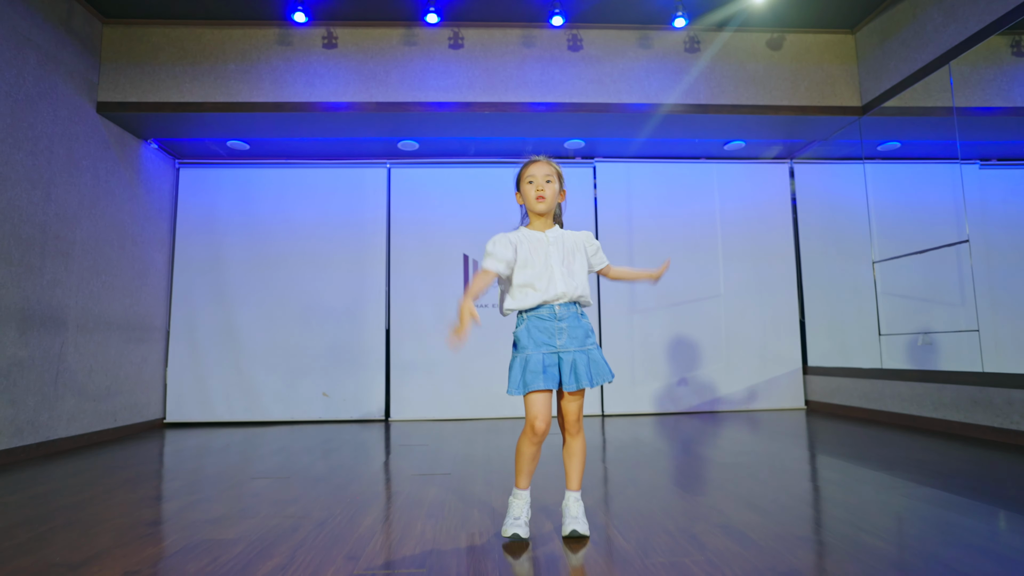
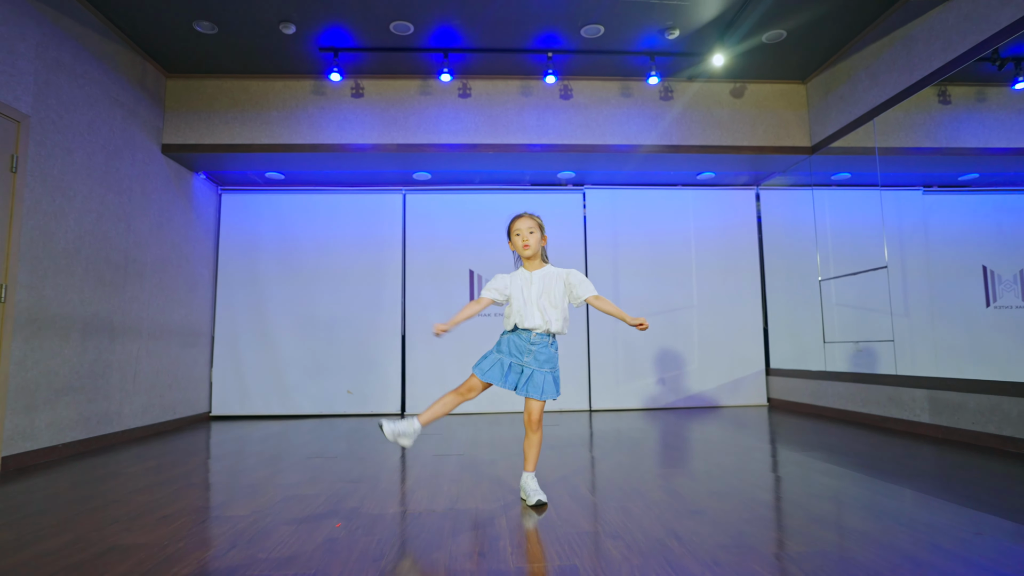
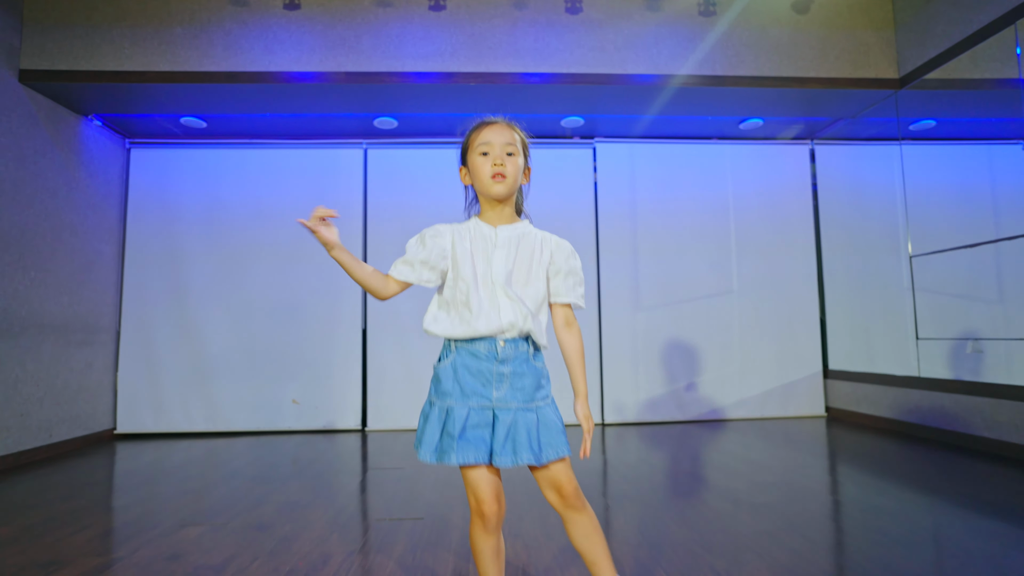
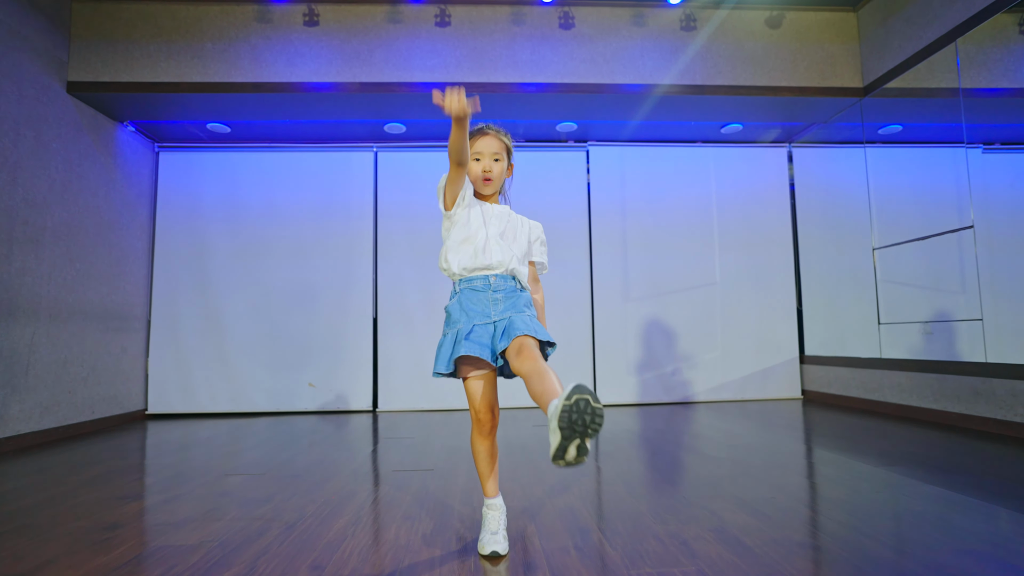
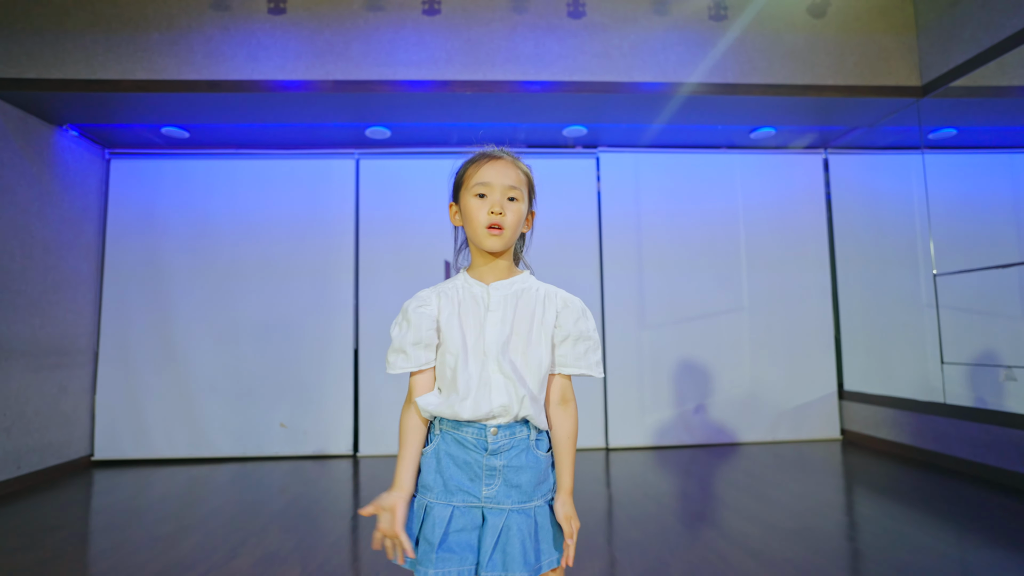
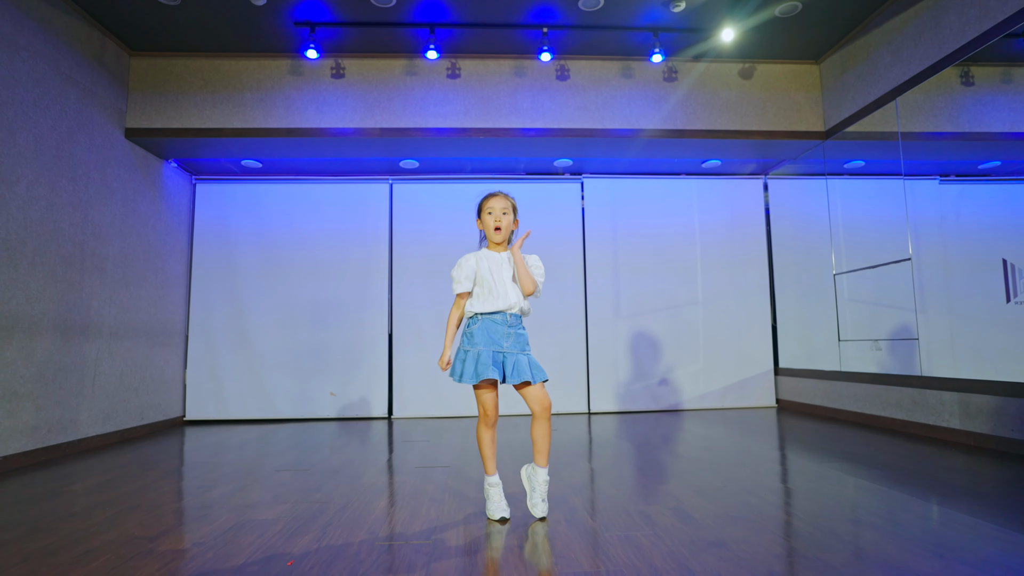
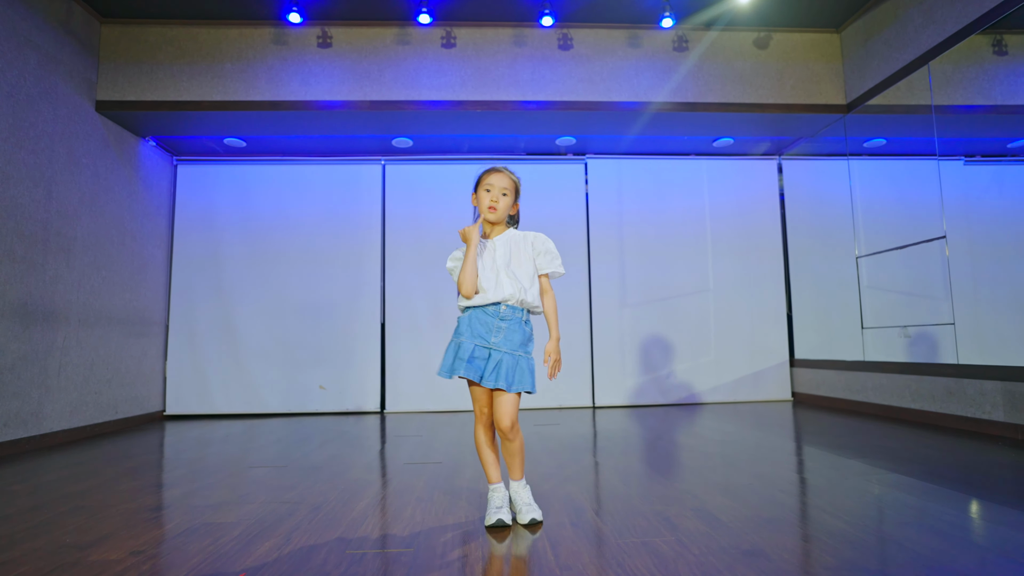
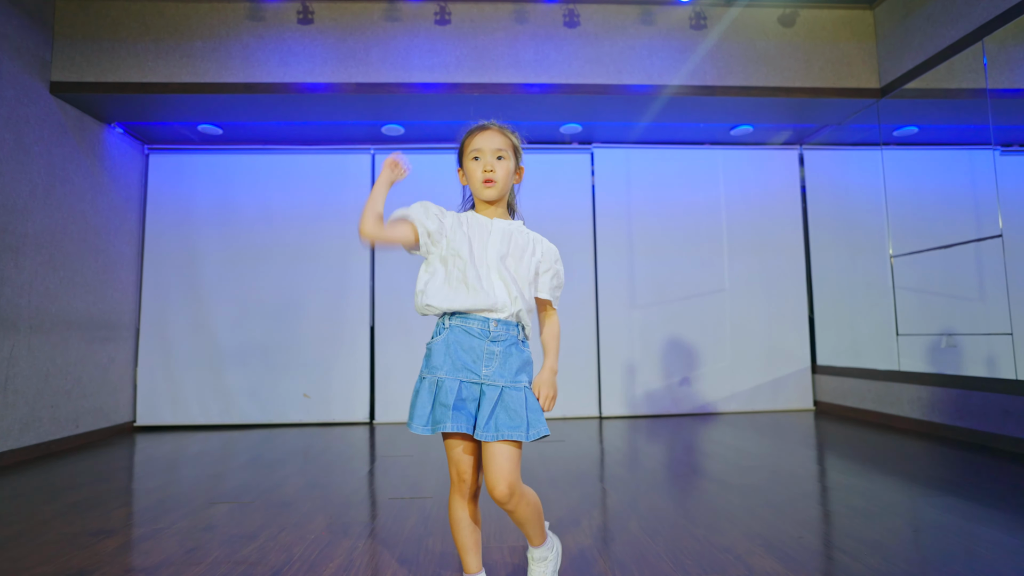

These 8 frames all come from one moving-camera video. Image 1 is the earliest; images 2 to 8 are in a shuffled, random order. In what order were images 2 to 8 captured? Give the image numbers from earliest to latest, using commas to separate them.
7, 4, 3, 5, 6, 8, 2
